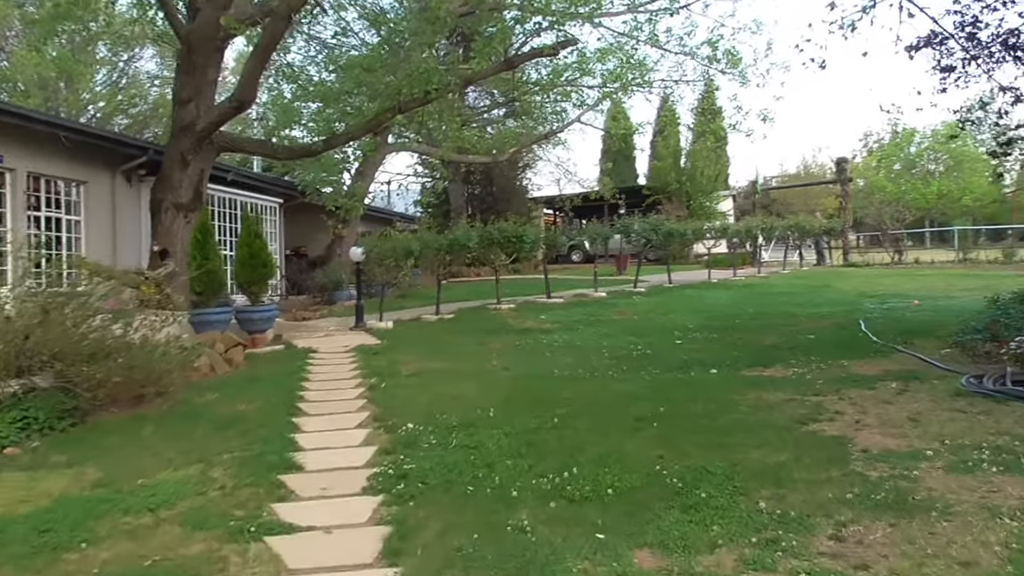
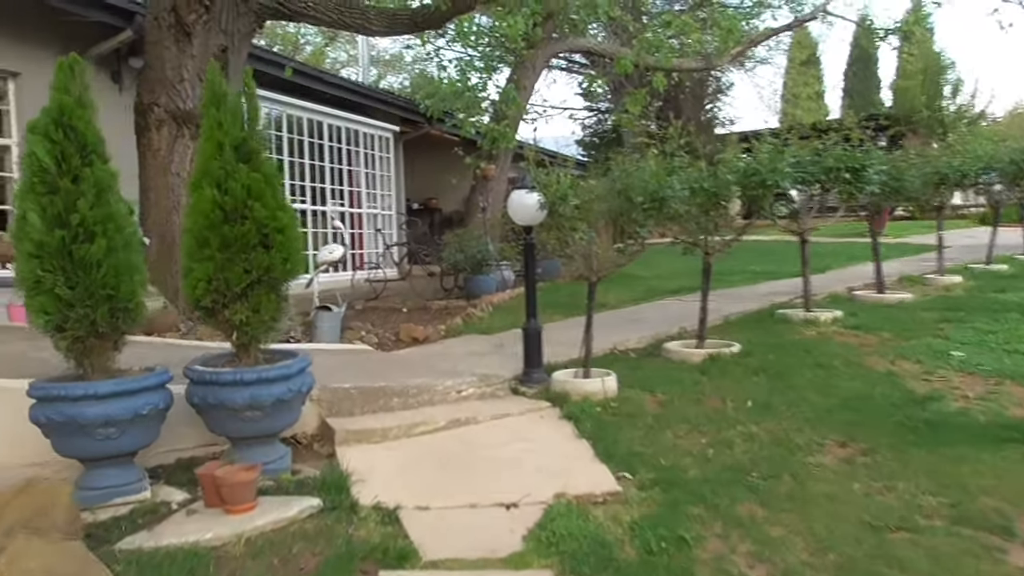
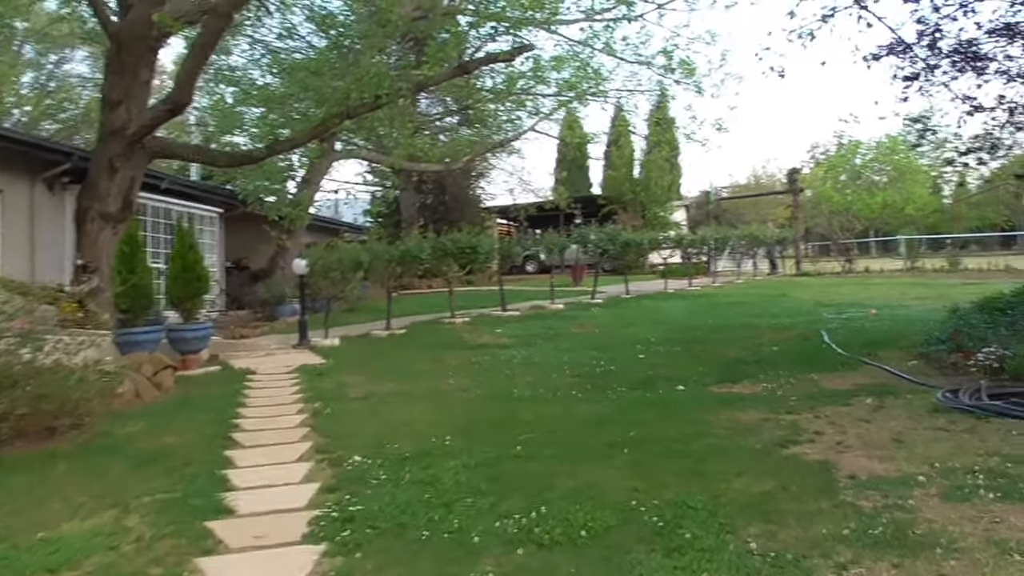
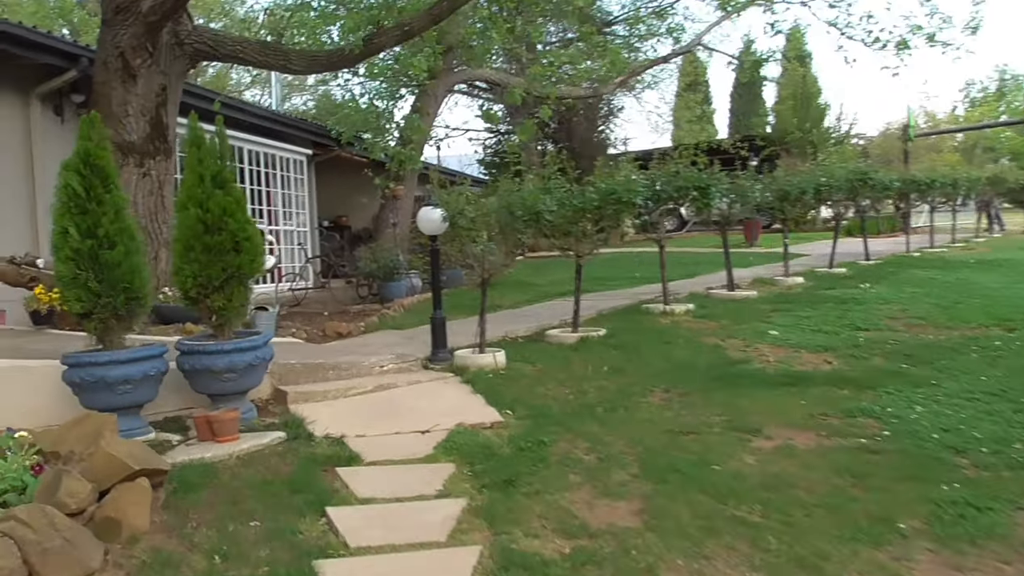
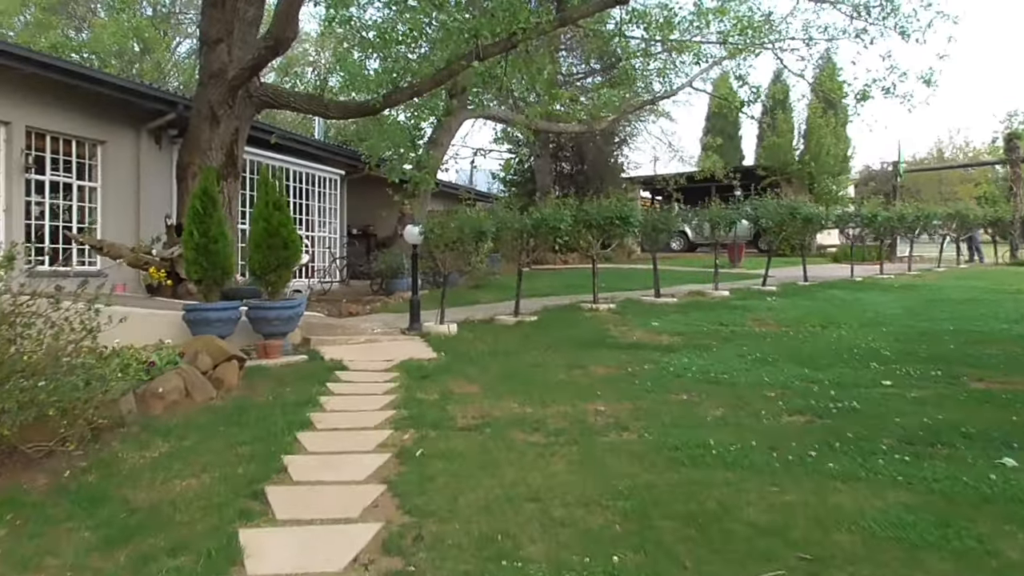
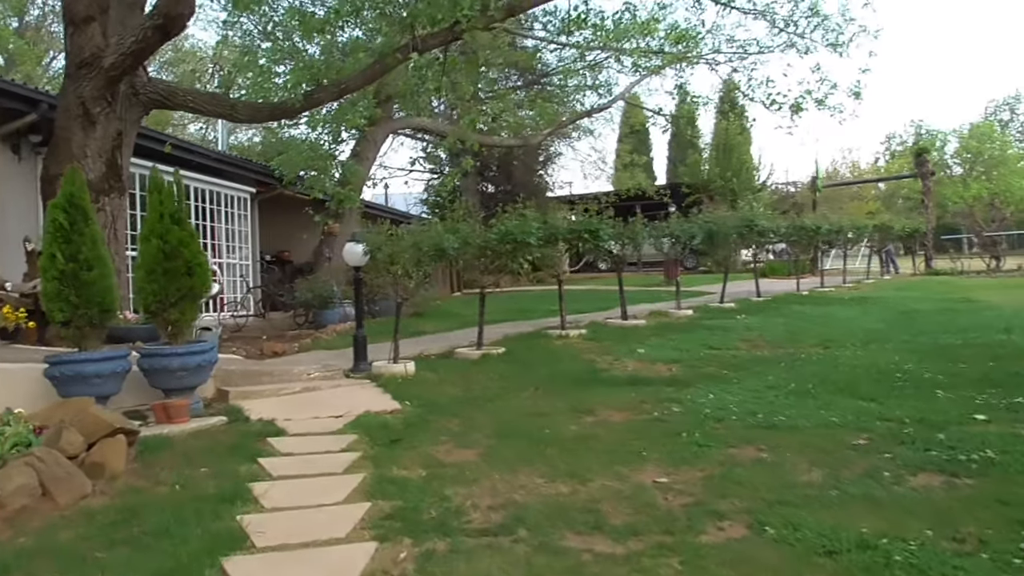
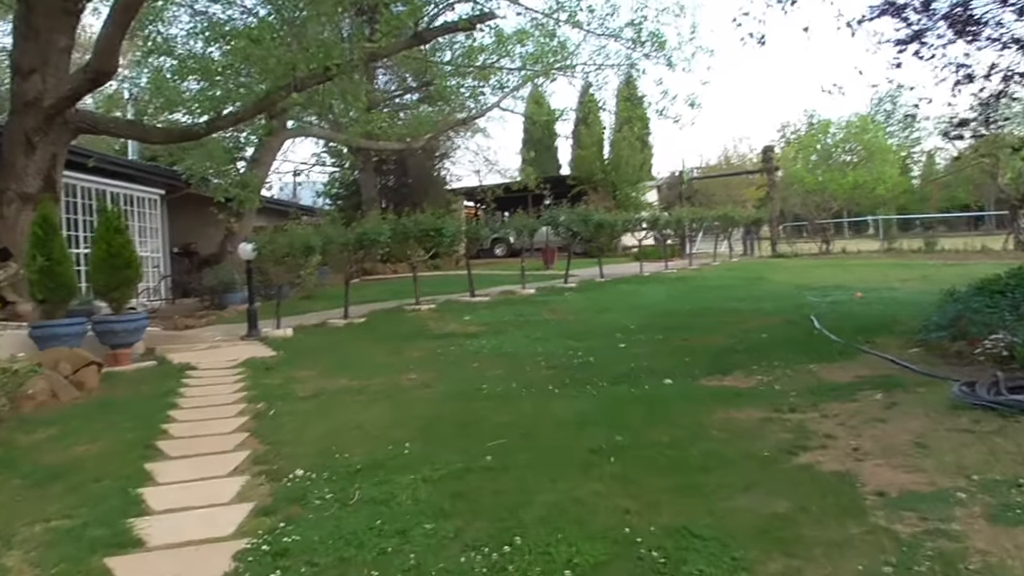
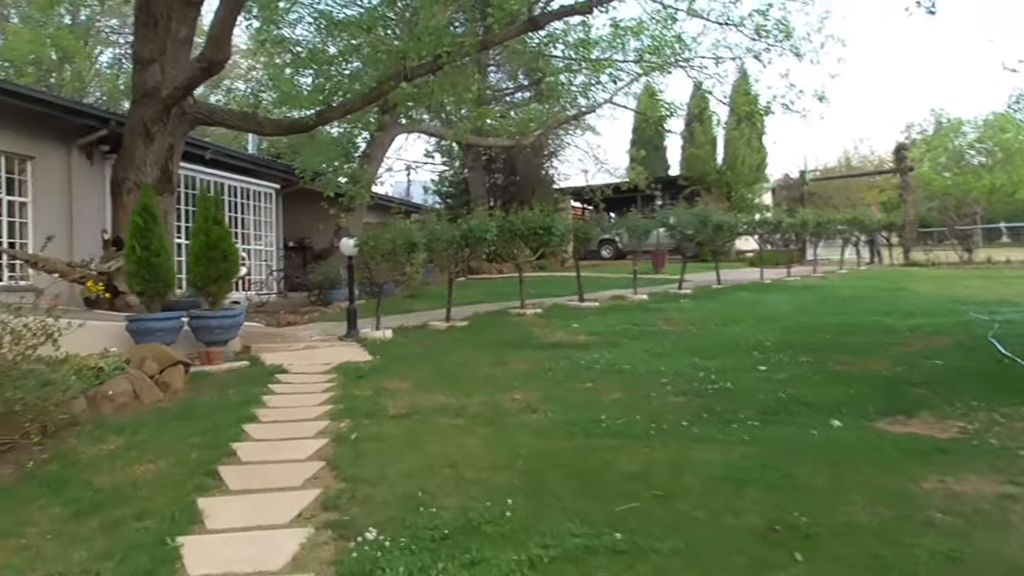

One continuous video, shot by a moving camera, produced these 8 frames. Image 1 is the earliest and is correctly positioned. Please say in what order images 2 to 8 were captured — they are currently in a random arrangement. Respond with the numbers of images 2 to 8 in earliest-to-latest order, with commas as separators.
3, 7, 8, 5, 6, 4, 2
